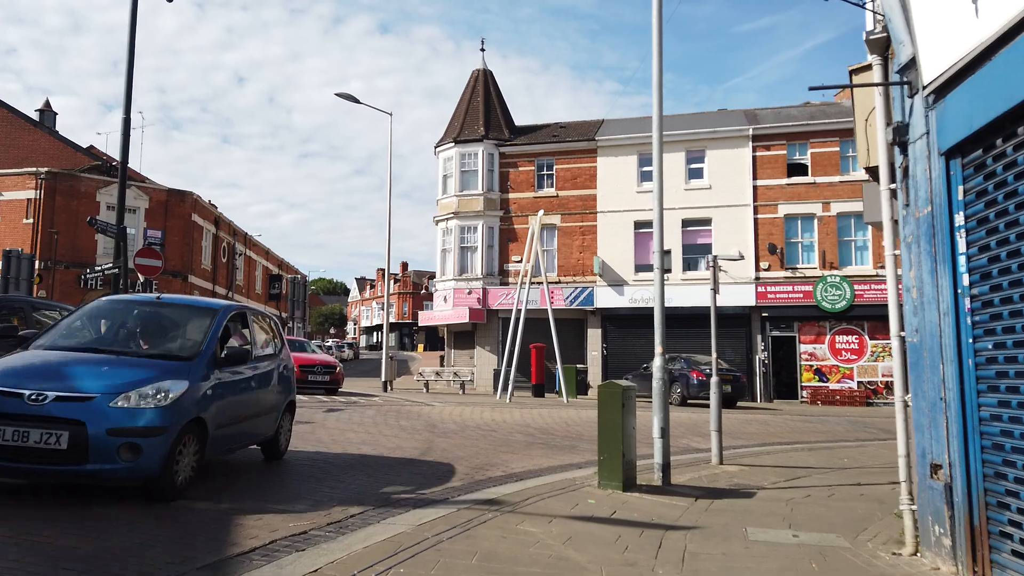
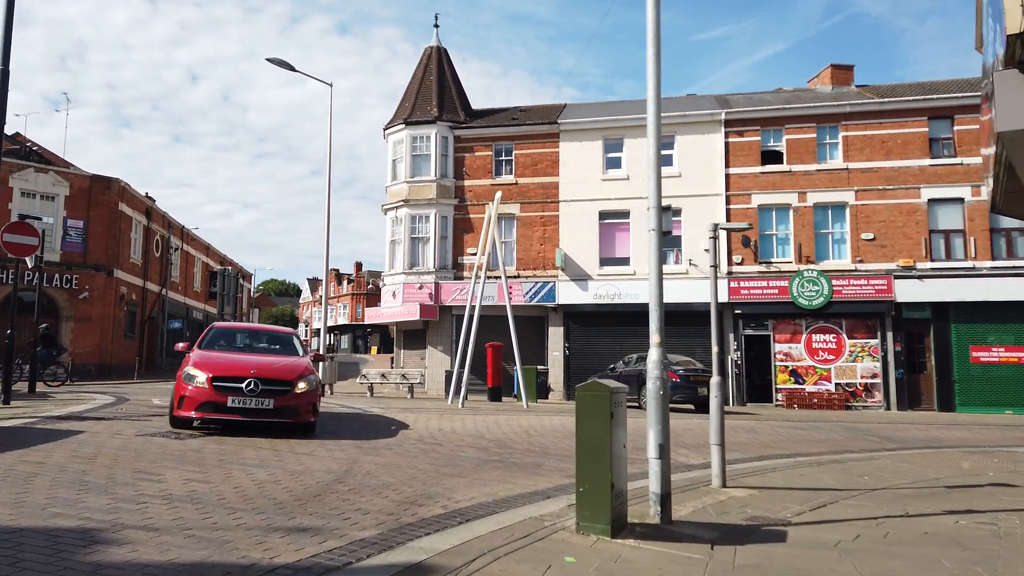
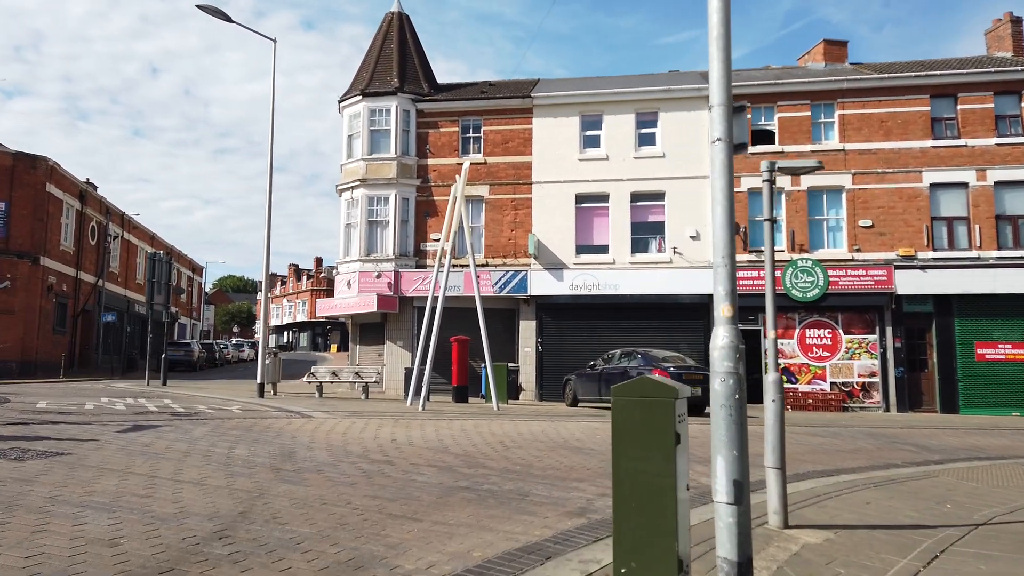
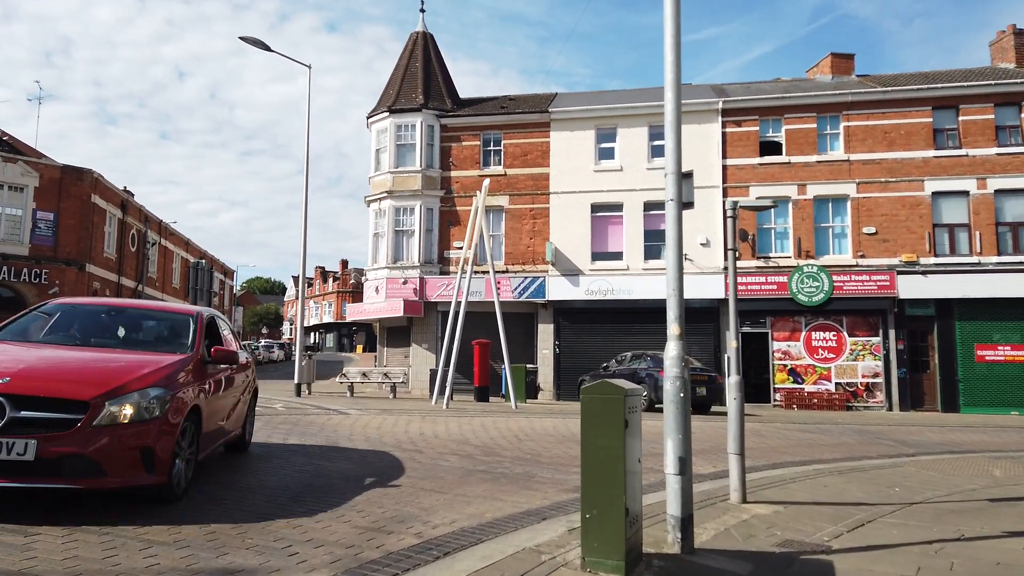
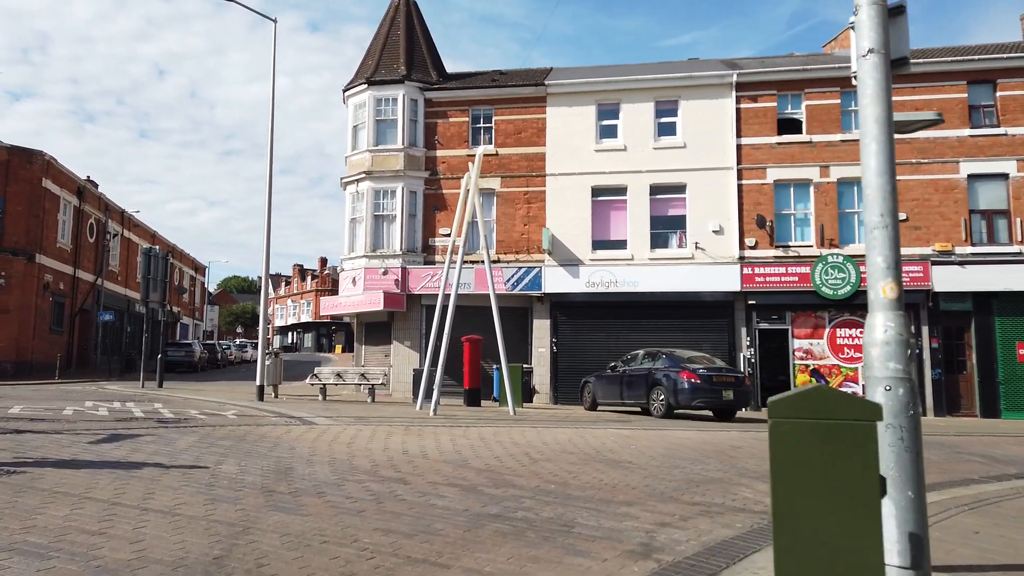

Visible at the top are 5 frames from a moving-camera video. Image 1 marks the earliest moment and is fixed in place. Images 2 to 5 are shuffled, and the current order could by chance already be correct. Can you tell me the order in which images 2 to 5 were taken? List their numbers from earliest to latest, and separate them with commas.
2, 4, 3, 5
